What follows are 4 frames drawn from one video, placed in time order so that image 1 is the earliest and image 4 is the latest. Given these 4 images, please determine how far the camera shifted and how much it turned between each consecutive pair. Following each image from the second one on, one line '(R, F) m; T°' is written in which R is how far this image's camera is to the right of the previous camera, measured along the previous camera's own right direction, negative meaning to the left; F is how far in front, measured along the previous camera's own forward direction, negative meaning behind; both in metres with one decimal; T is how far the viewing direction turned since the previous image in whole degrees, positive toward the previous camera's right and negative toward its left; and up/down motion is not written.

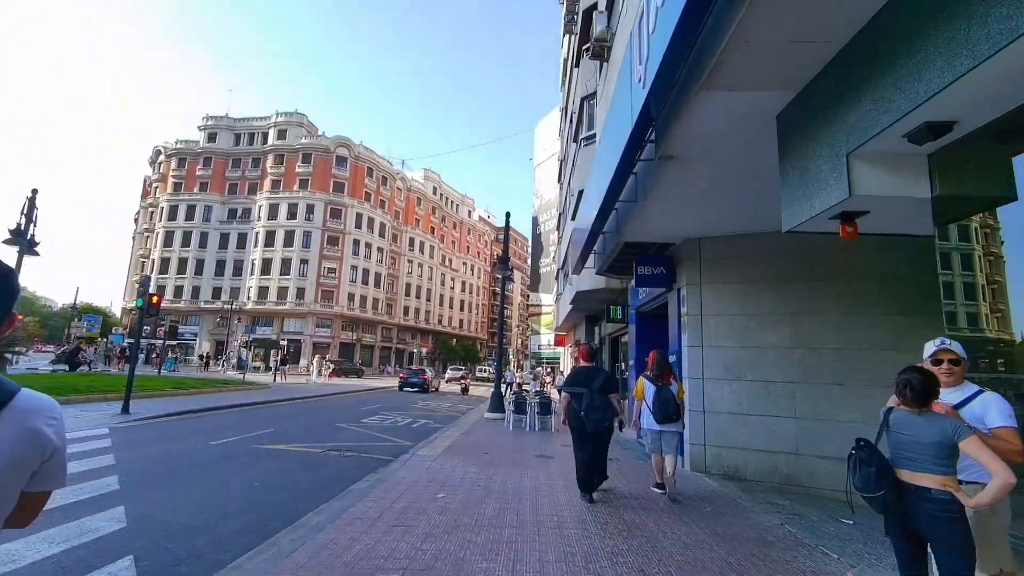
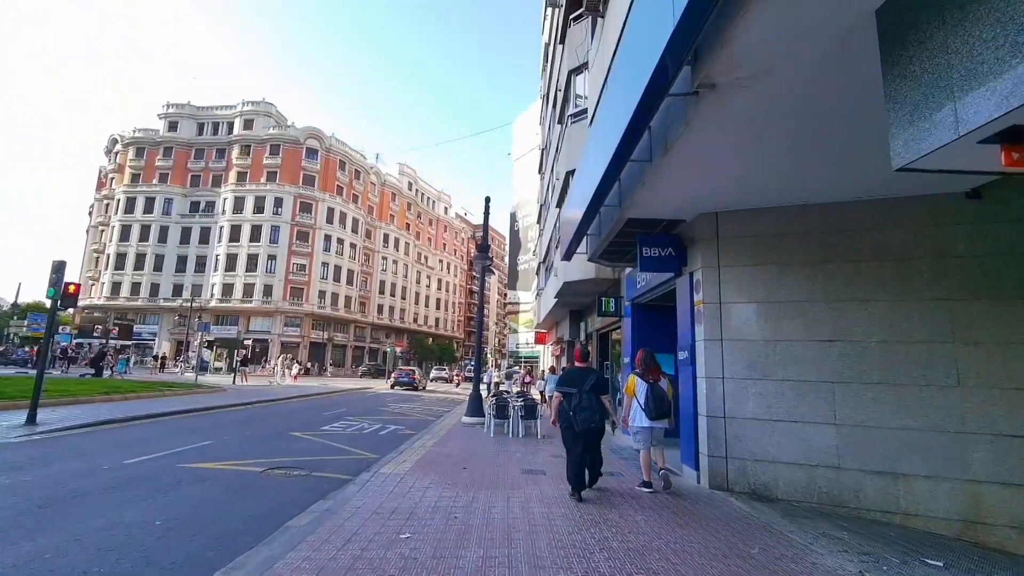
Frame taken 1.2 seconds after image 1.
(-0.1, +1.4) m; +3°
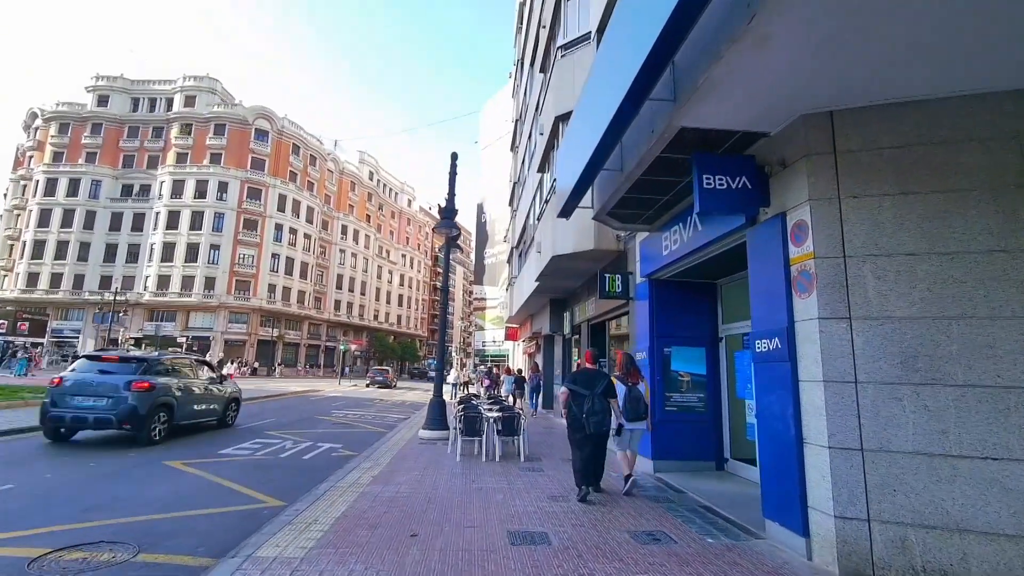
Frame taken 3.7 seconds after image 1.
(-0.2, +3.0) m; +4°
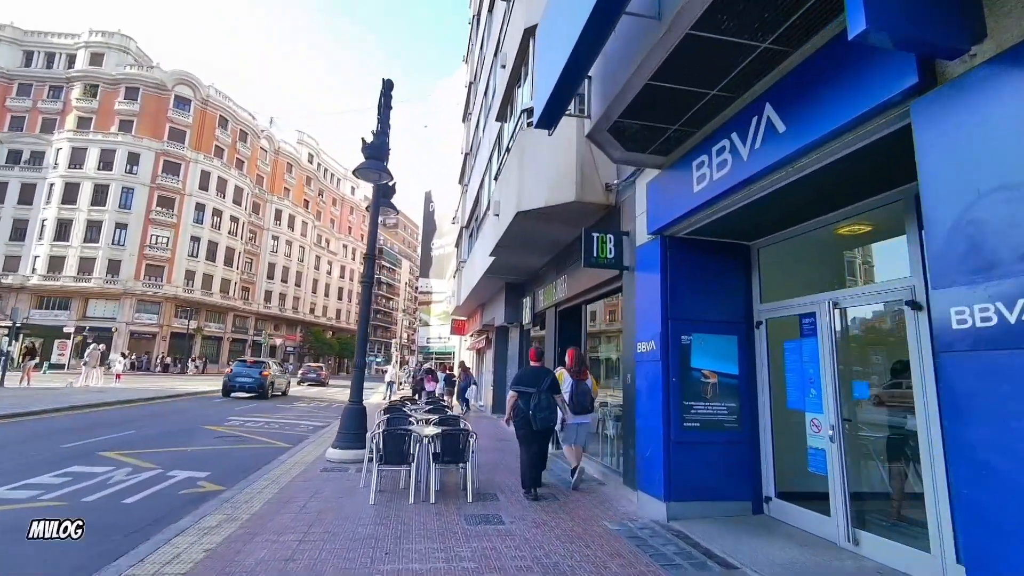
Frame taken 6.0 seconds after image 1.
(0.0, +2.7) m; +6°
